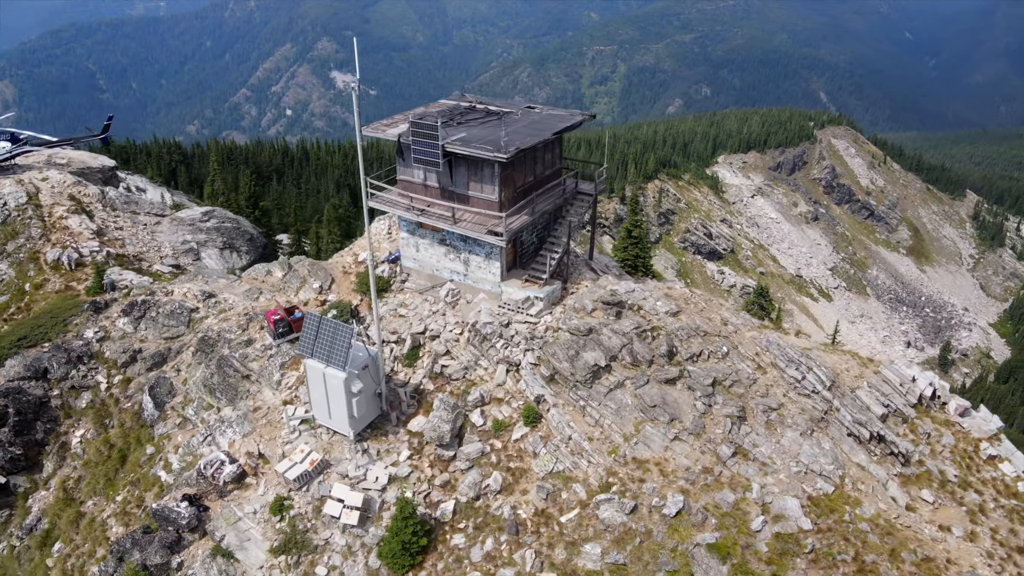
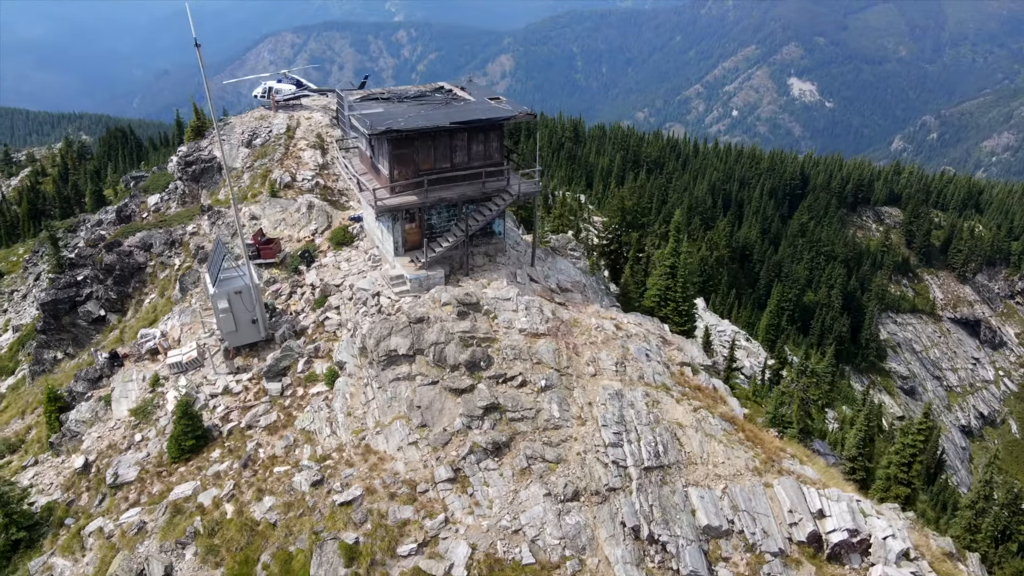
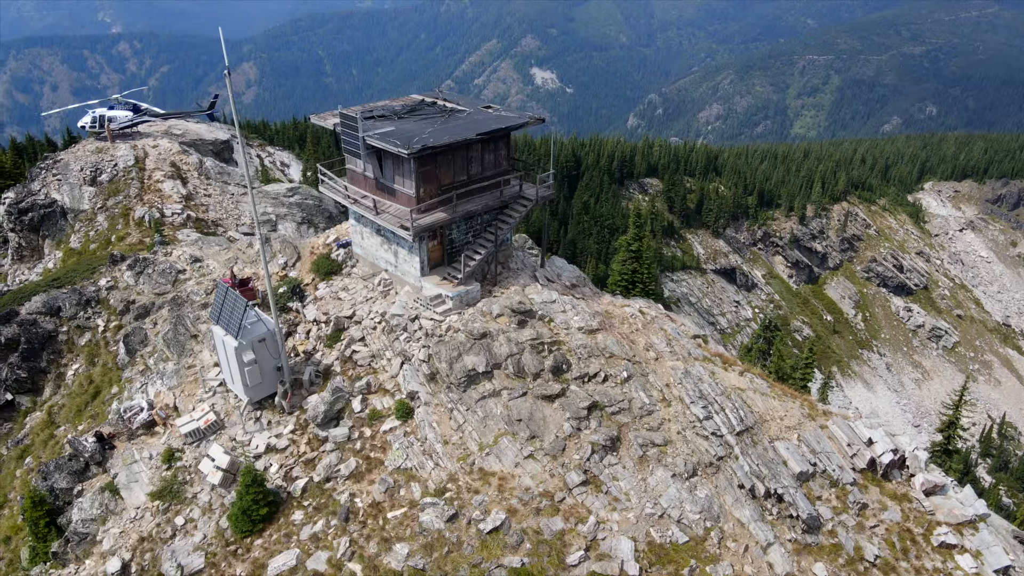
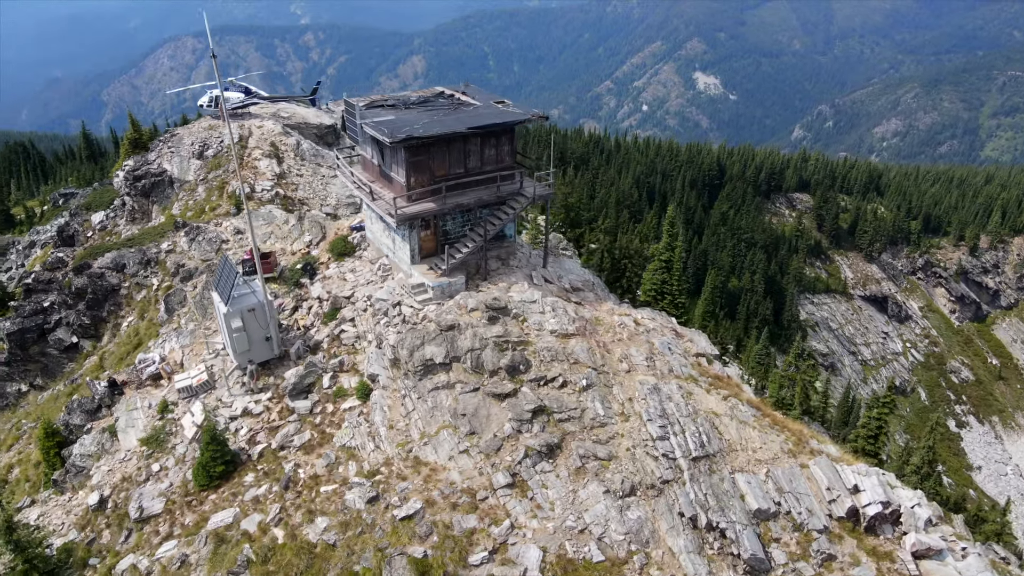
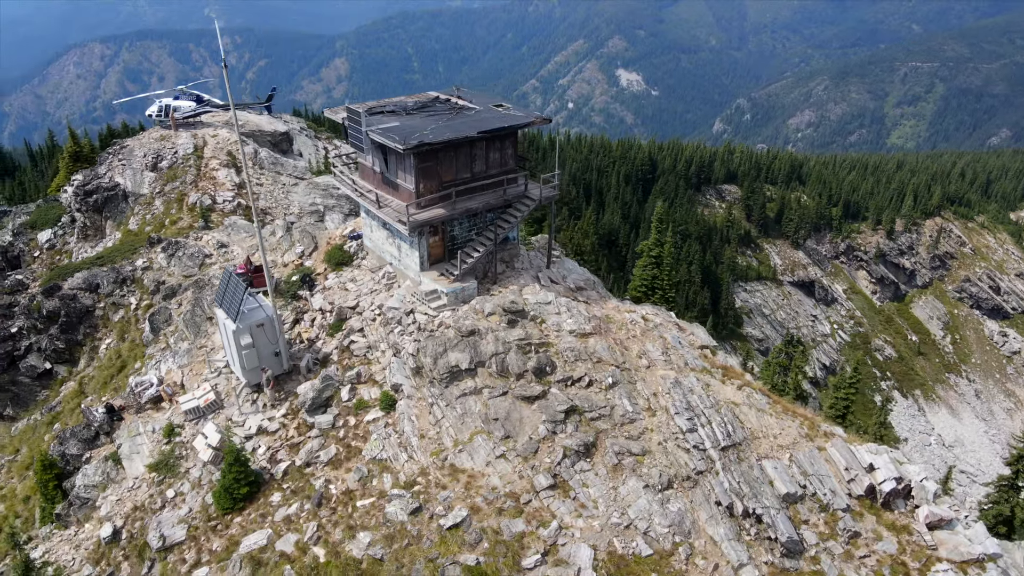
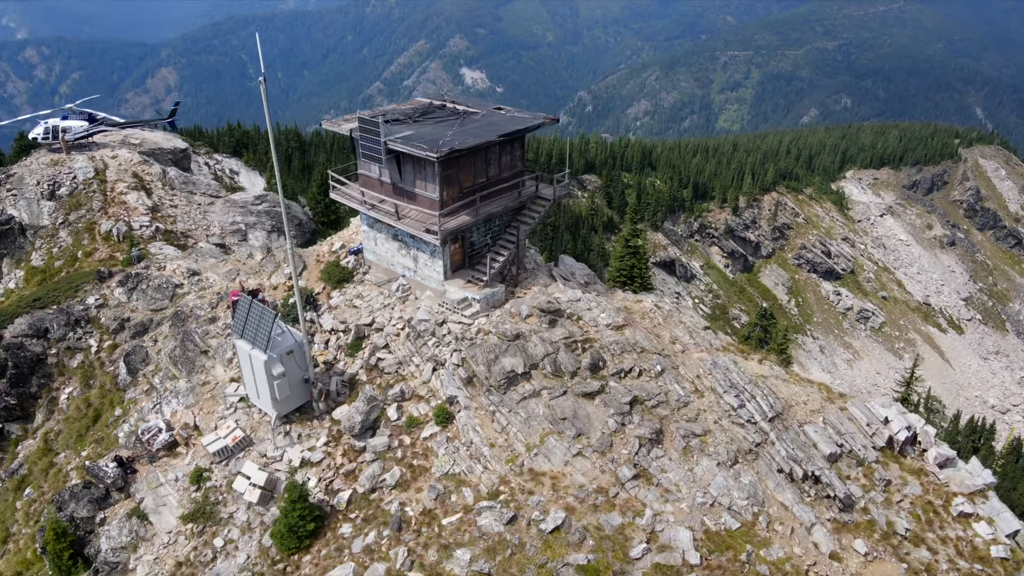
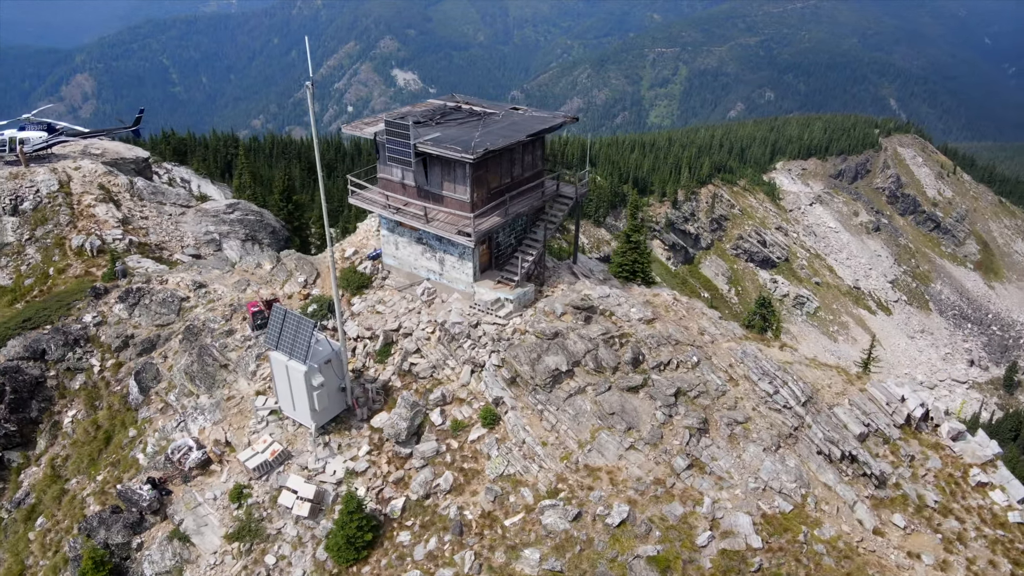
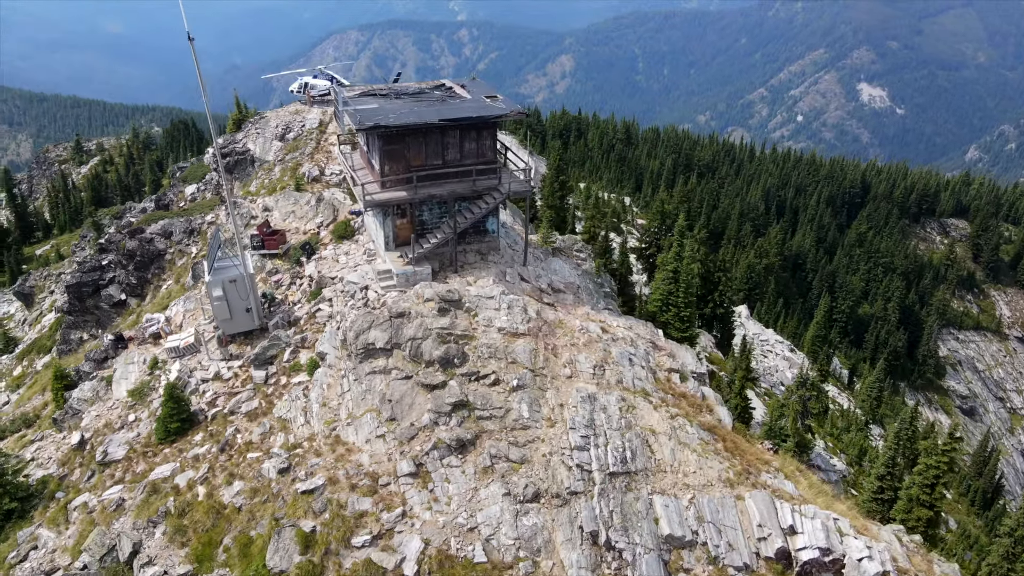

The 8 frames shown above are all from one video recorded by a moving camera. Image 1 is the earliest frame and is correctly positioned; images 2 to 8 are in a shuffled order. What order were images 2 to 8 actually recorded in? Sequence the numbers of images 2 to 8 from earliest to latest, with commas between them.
7, 6, 3, 5, 4, 2, 8
